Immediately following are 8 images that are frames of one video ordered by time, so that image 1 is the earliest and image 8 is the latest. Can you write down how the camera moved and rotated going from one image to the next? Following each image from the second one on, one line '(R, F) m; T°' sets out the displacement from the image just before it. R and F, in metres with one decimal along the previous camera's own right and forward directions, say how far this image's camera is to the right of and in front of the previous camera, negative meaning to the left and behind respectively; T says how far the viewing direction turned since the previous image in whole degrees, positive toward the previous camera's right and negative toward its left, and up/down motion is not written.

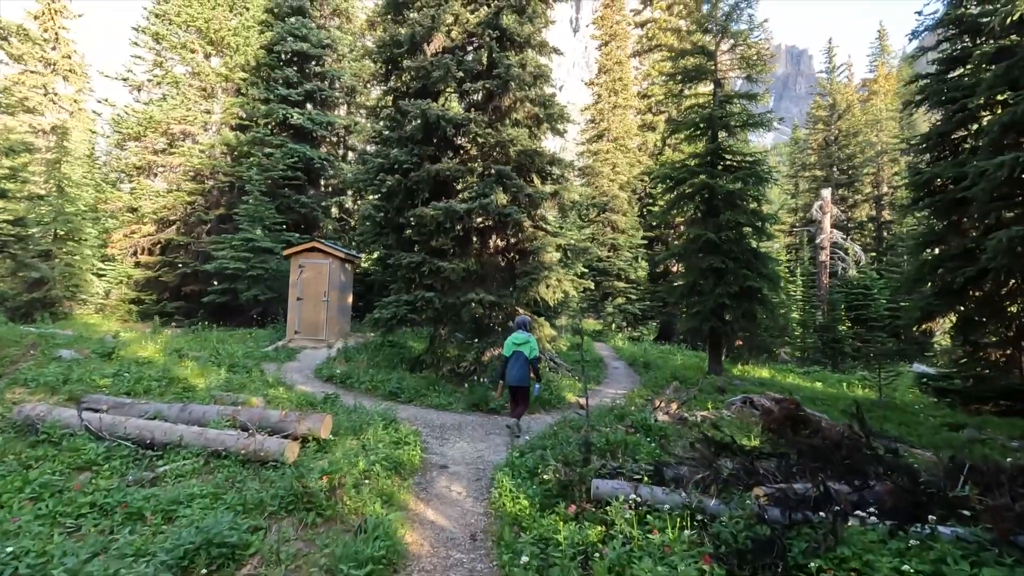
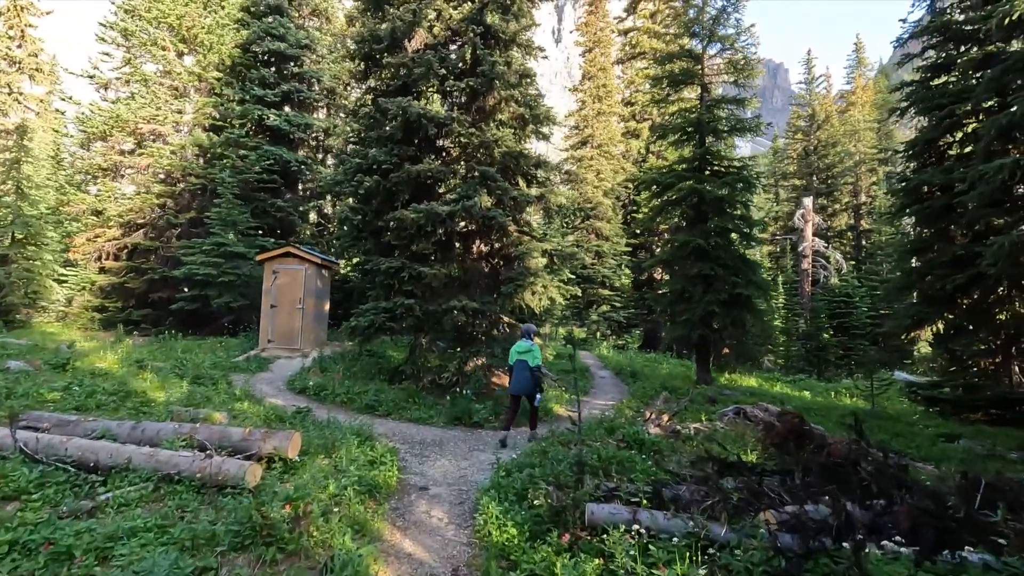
(0.0, +0.5) m; +2°
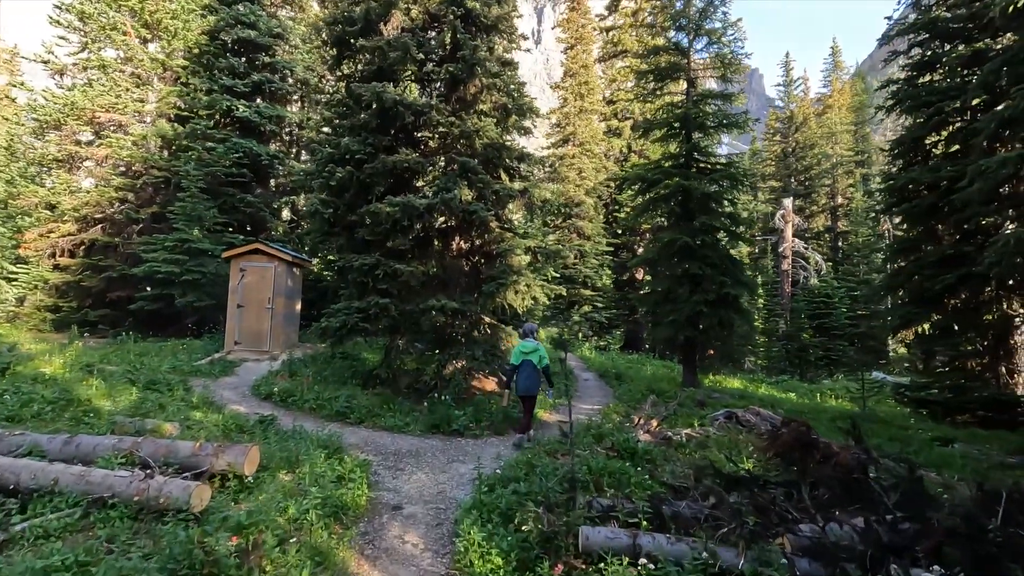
(0.0, +0.5) m; +2°
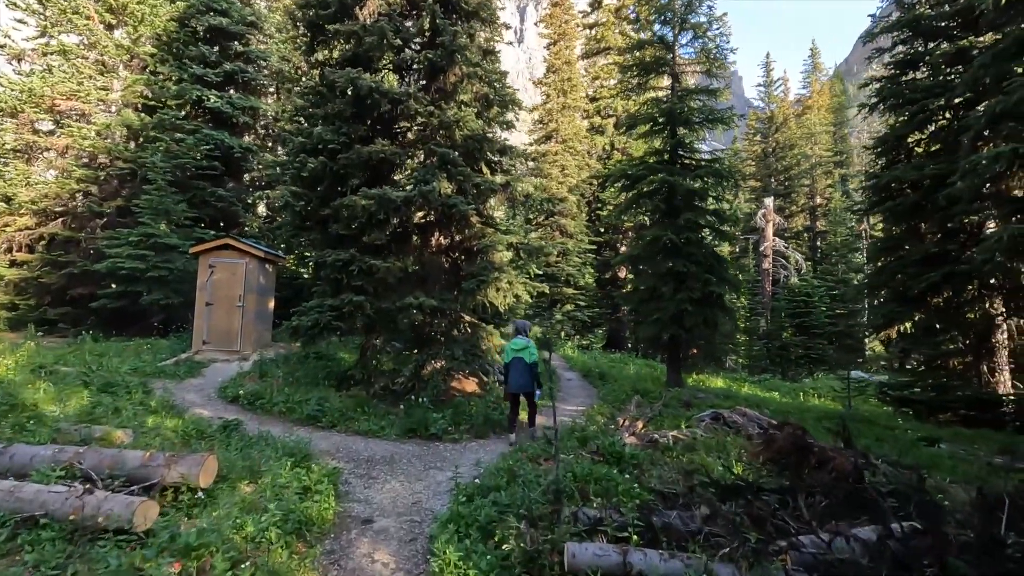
(0.0, +0.4) m; +2°
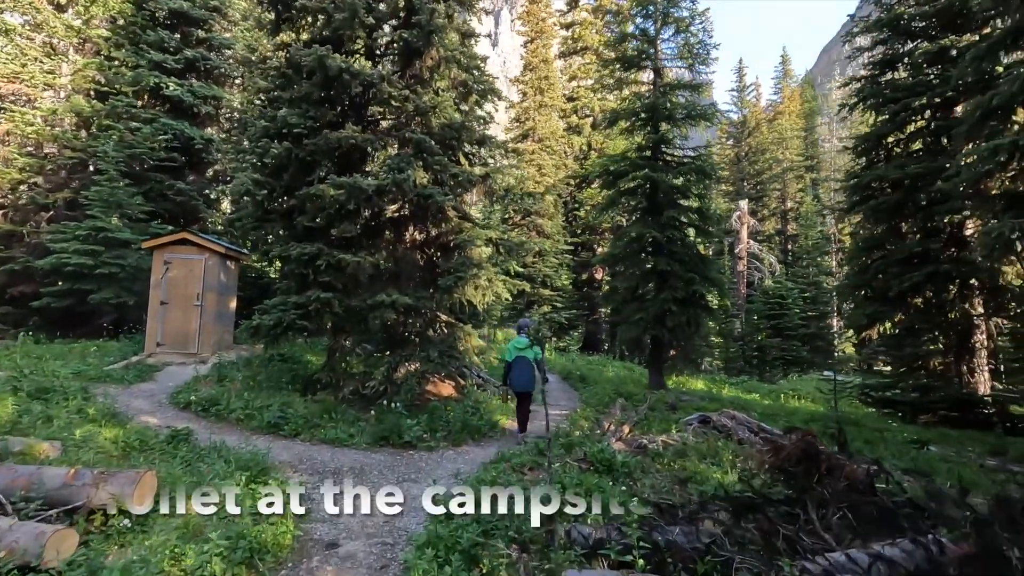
(-0.1, +0.5) m; +3°
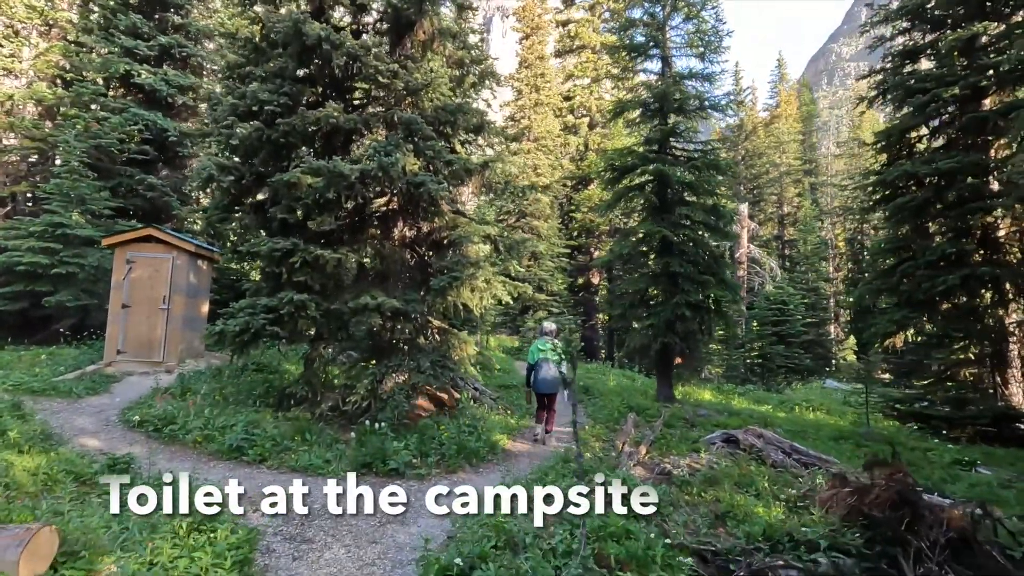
(-0.2, +1.0) m; +1°
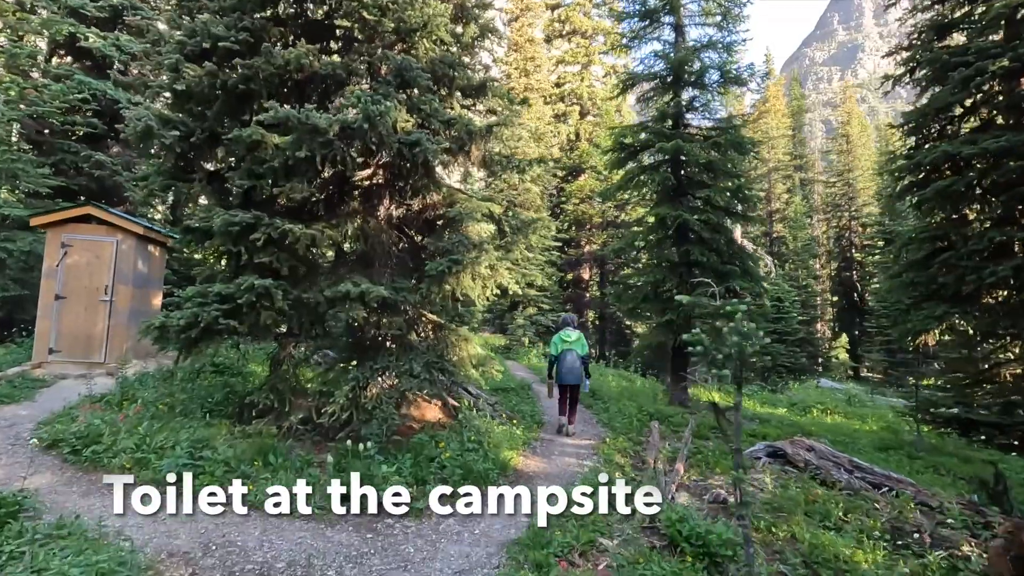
(-0.4, +1.3) m; +2°
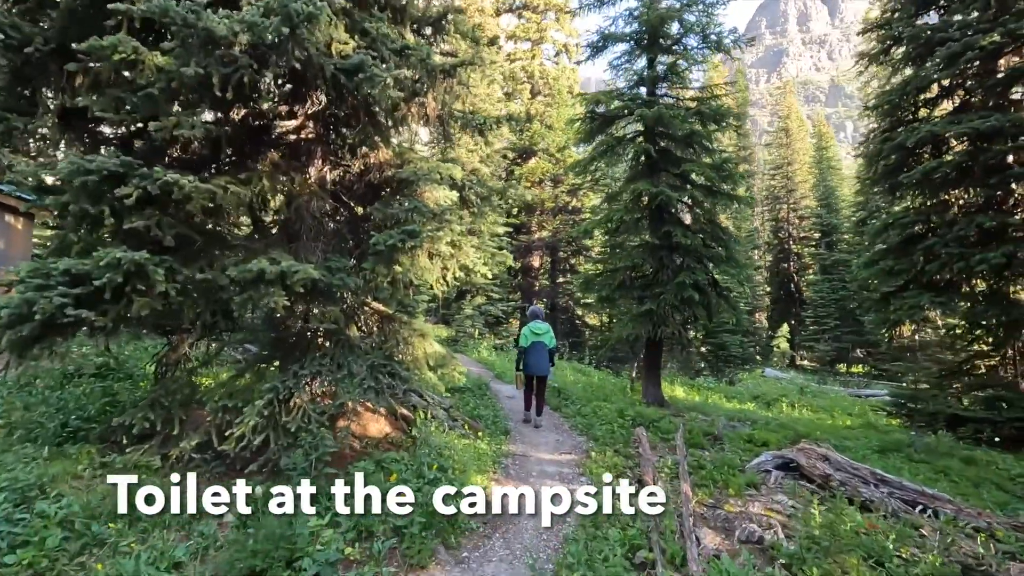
(-0.3, +1.4) m; +6°
